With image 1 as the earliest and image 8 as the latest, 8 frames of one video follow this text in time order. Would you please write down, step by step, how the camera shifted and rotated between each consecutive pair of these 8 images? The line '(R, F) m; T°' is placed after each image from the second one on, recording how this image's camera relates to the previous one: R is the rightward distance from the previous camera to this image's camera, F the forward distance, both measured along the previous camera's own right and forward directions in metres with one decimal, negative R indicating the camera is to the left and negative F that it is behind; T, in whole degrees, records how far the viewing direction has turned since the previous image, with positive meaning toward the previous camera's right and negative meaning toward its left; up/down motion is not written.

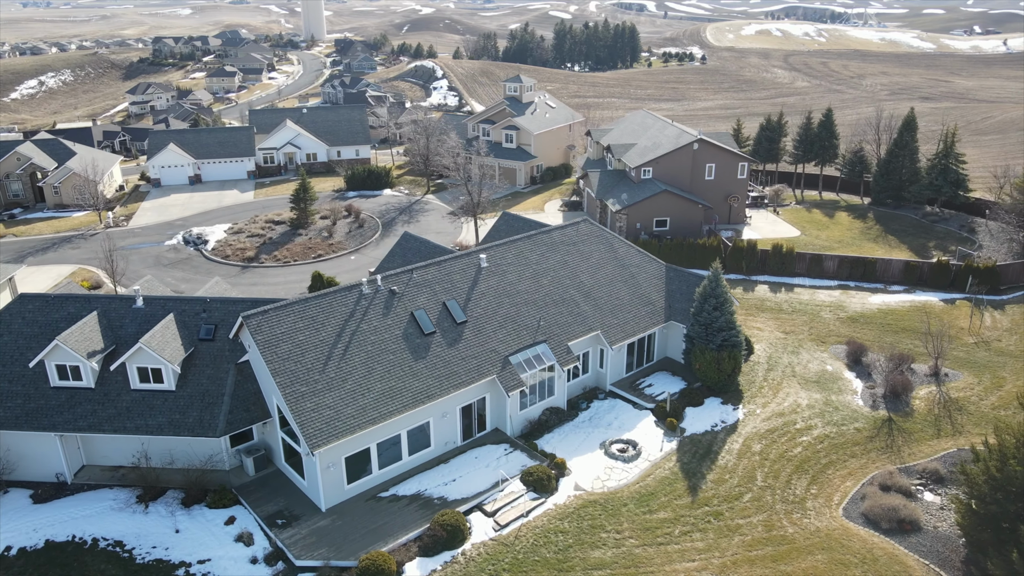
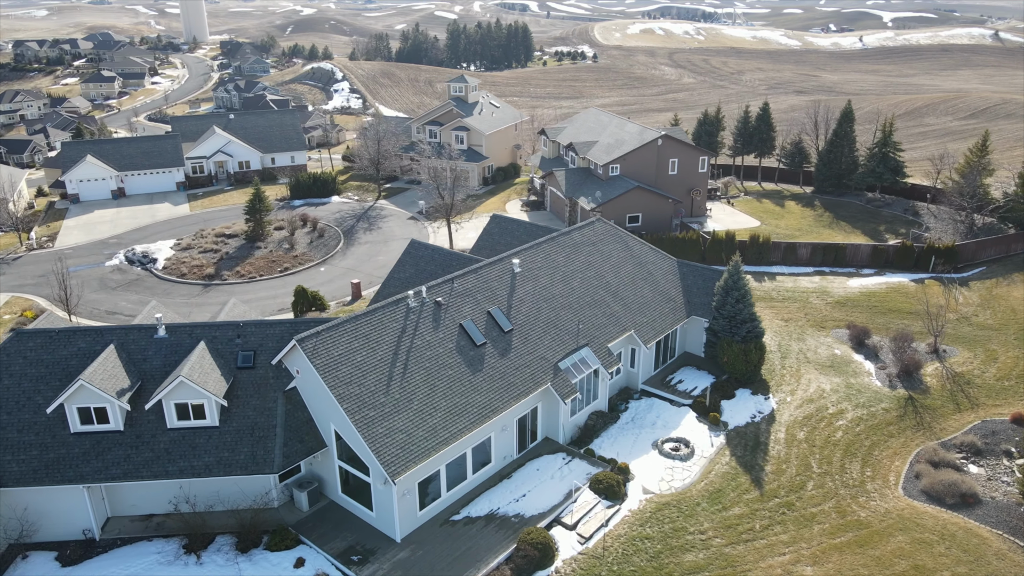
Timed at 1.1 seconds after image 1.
(-4.8, +1.1) m; +8°
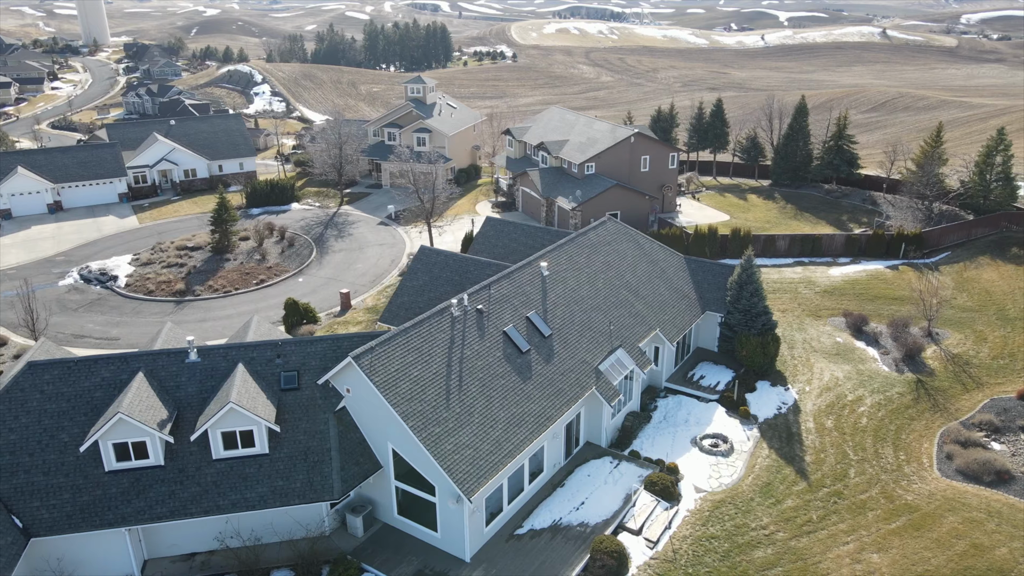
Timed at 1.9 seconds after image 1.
(-3.7, +0.8) m; +6°
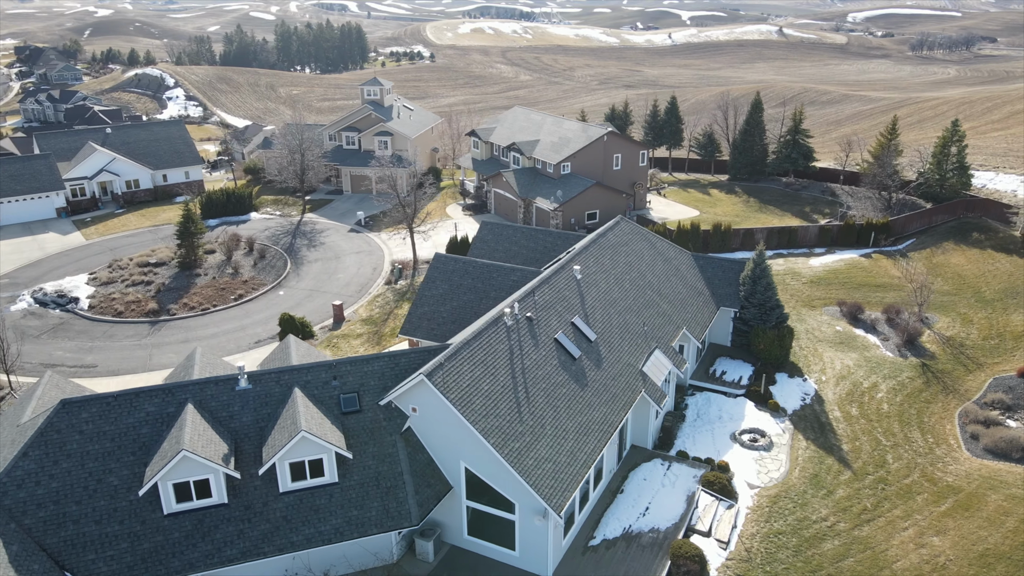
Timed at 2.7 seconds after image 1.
(-3.8, +0.8) m; +6°
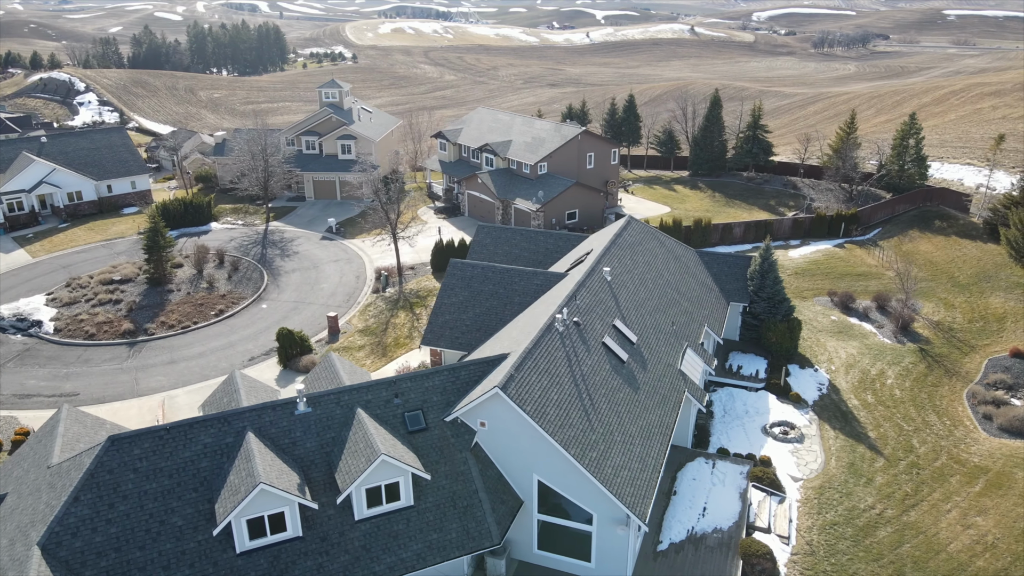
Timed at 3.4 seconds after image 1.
(-3.4, +0.7) m; +6°
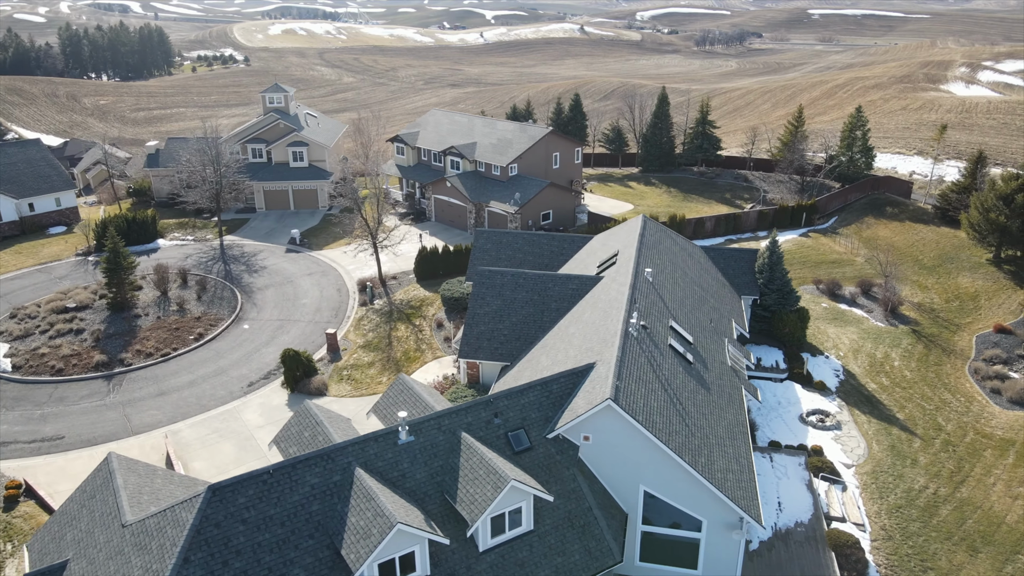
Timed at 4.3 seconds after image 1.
(-4.5, +1.0) m; +7°
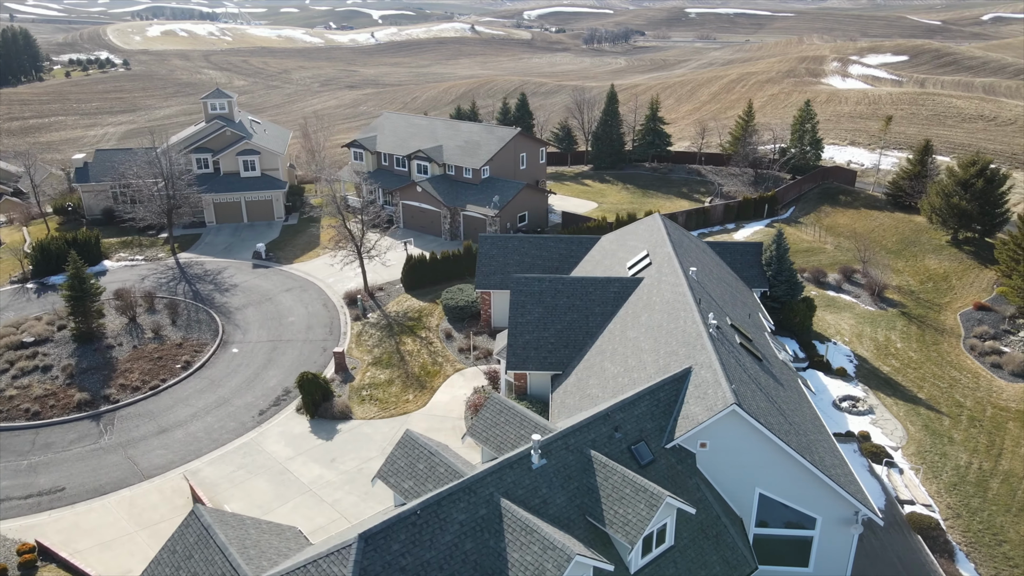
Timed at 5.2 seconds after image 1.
(-4.7, +1.1) m; +8°
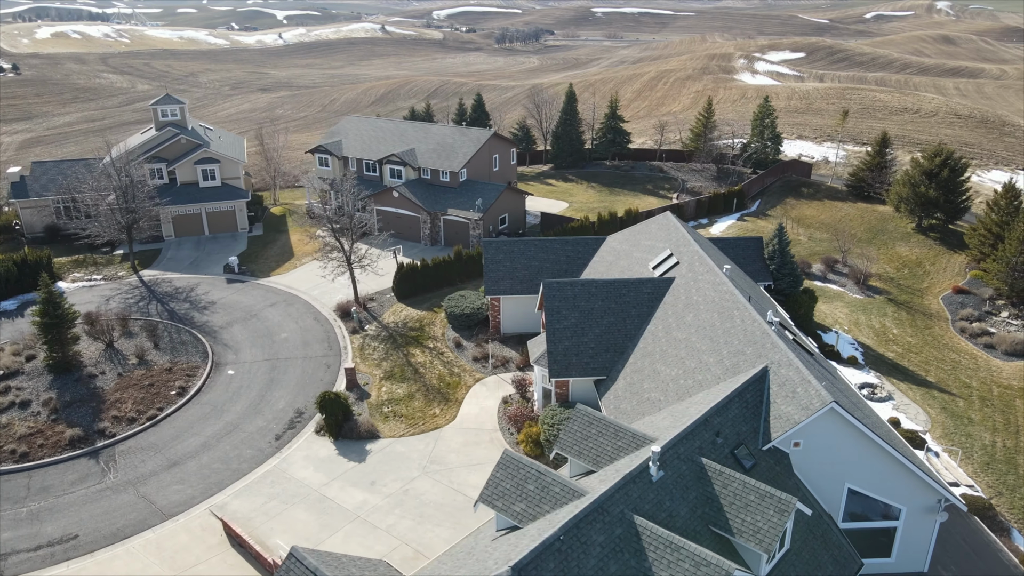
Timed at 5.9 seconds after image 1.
(-3.8, +0.8) m; +6°
